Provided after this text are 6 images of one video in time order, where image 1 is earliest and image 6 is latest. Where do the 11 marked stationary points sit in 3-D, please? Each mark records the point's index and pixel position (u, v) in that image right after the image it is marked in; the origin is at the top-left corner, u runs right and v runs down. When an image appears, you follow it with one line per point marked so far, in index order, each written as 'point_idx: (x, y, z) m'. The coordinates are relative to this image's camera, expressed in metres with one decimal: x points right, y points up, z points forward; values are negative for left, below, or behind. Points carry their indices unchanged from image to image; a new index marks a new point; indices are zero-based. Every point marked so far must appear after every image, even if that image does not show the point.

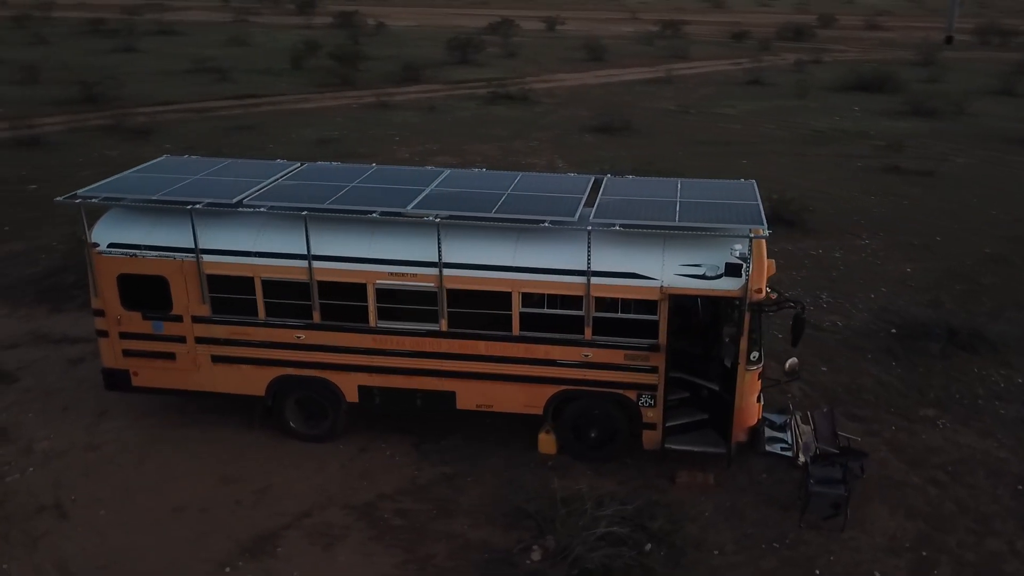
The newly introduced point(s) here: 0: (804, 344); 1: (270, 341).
0: (+4.0, -0.8, +12.6) m
1: (-2.7, -0.6, +10.1) m
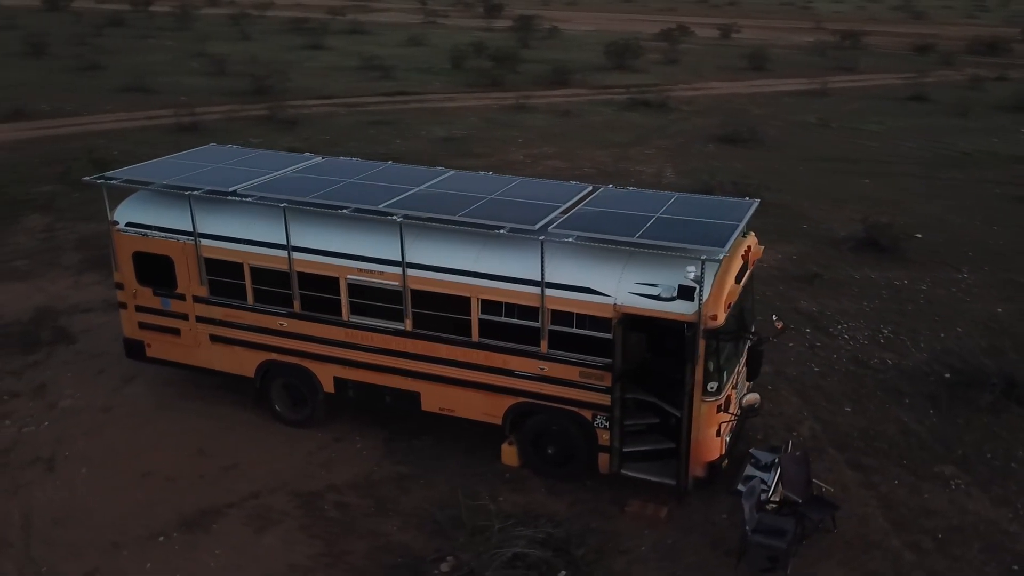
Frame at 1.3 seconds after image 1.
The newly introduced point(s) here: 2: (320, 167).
0: (+4.1, -1.2, +11.6) m
1: (-2.9, -0.4, +10.5) m
2: (-2.4, +1.5, +11.3) m
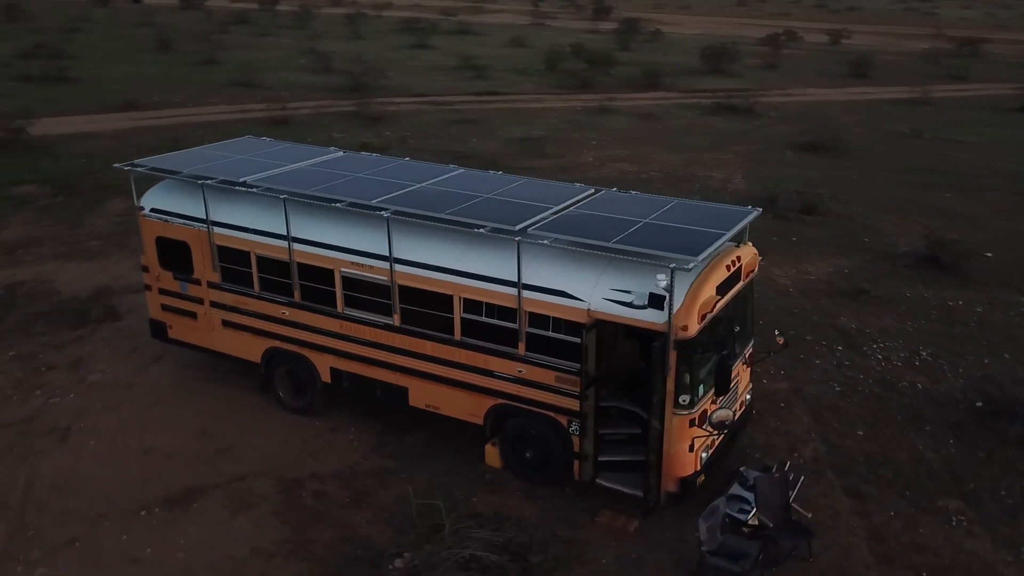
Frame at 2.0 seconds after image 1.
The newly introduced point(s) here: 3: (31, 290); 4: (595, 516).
0: (+4.2, -1.4, +11.0) m
1: (-2.9, -0.3, +10.7) m
2: (-2.2, +1.6, +11.5) m
3: (-8.3, 0.0, +15.7) m
4: (+0.8, -2.2, +8.8) m
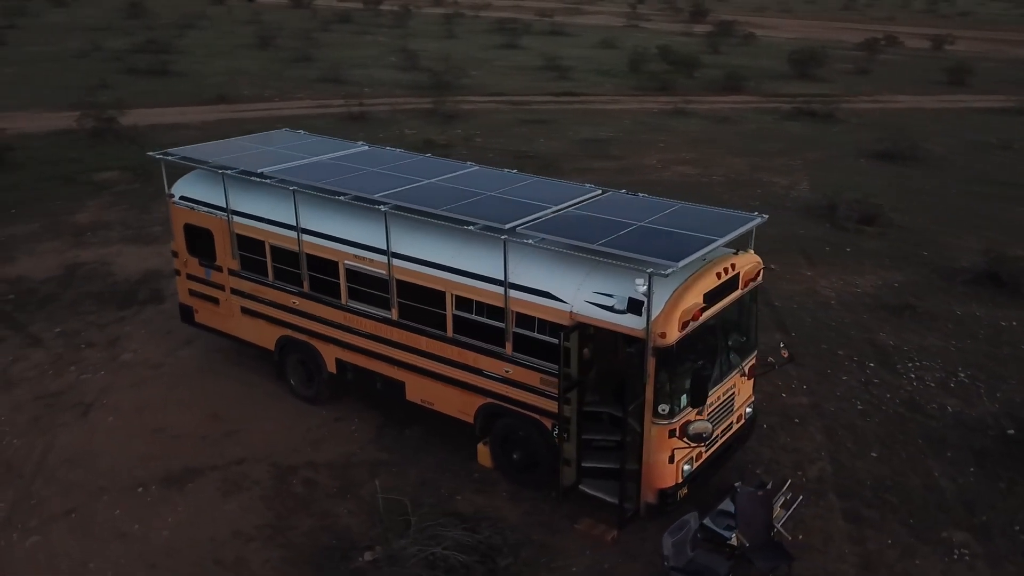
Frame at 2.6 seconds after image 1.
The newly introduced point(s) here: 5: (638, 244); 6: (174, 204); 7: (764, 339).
0: (+4.2, -1.6, +10.4) m
1: (-2.8, -0.2, +10.9) m
2: (-2.0, +1.7, +11.6) m
3: (-7.7, +0.3, +16.5) m
4: (+0.6, -2.2, +8.7) m
5: (+1.1, +0.4, +8.1) m
6: (-4.3, +1.1, +11.7) m
7: (+3.5, -0.7, +12.7) m
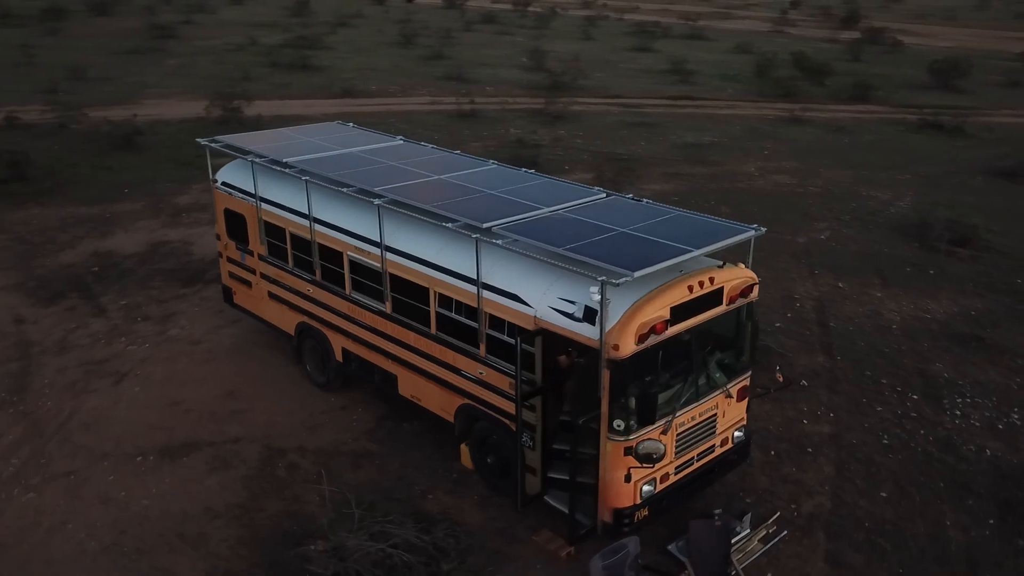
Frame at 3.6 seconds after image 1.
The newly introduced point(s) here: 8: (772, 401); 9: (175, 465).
0: (+4.1, -1.8, +9.6) m
1: (-2.7, 0.0, +11.2) m
2: (-1.6, +1.8, +11.7) m
3: (-6.5, +0.7, +17.4) m
4: (+0.2, -2.3, +8.4) m
5: (+0.8, +0.3, +7.8) m
6: (-4.0, +1.3, +12.2) m
7: (+3.8, -1.0, +11.9) m
8: (+3.1, -1.3, +10.8) m
9: (-3.6, -1.9, +9.7) m
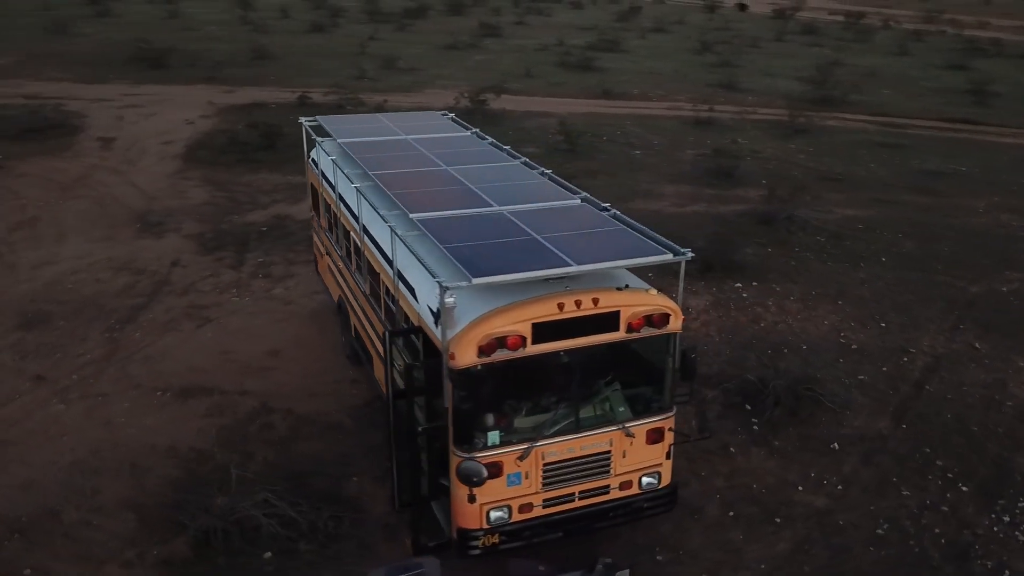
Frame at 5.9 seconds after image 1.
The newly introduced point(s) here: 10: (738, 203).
0: (+3.2, -2.3, +7.9) m
1: (-2.3, +0.3, +11.7) m
2: (-0.8, +1.9, +11.8) m
3: (-3.6, +1.4, +18.9) m
4: (-0.9, -2.2, +8.1) m
5: (-0.2, +0.3, +7.3) m
6: (-3.0, +1.8, +13.1) m
7: (+3.9, -1.5, +10.1) m
8: (+2.8, -1.8, +9.4) m
9: (-3.9, -1.4, +10.7) m
10: (+4.8, +1.8, +19.0) m
